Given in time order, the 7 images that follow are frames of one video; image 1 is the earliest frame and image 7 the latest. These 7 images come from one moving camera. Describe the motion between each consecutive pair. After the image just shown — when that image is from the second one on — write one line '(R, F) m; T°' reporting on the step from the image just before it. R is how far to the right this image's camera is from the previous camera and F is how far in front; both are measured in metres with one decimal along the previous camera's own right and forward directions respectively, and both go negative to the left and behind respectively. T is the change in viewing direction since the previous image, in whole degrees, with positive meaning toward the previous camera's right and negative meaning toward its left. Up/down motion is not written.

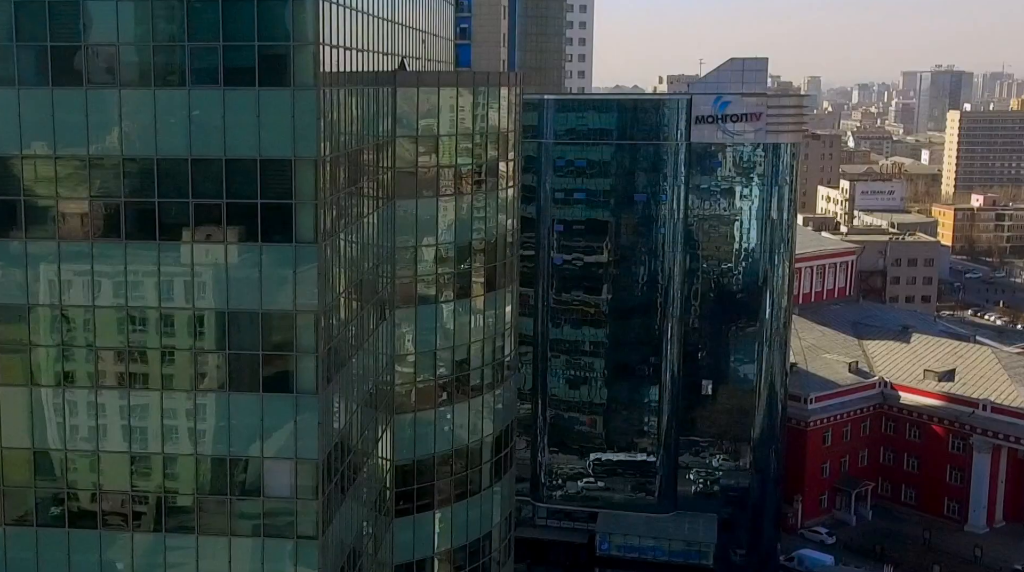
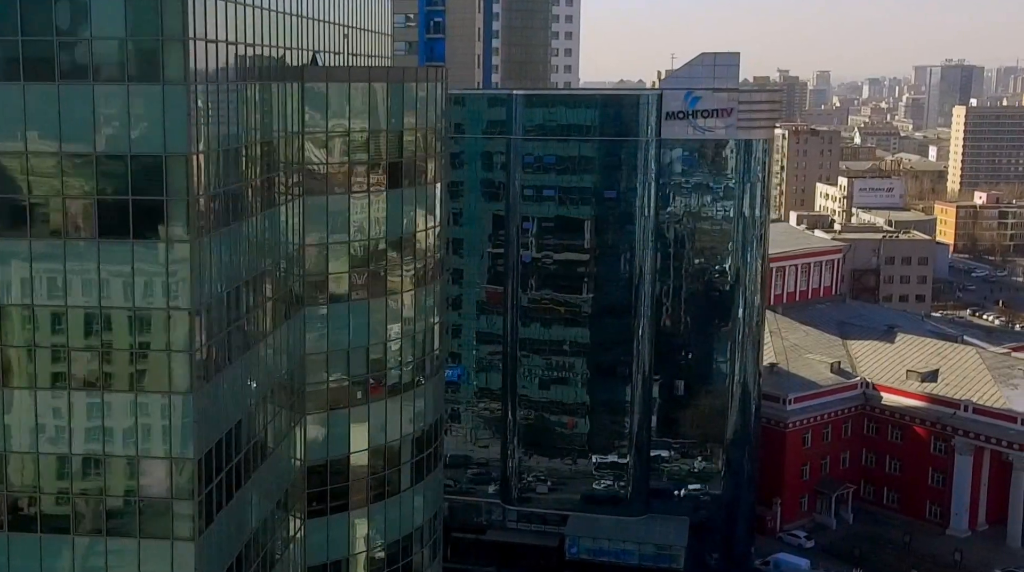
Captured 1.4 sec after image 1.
(+2.8, +0.6) m; -2°
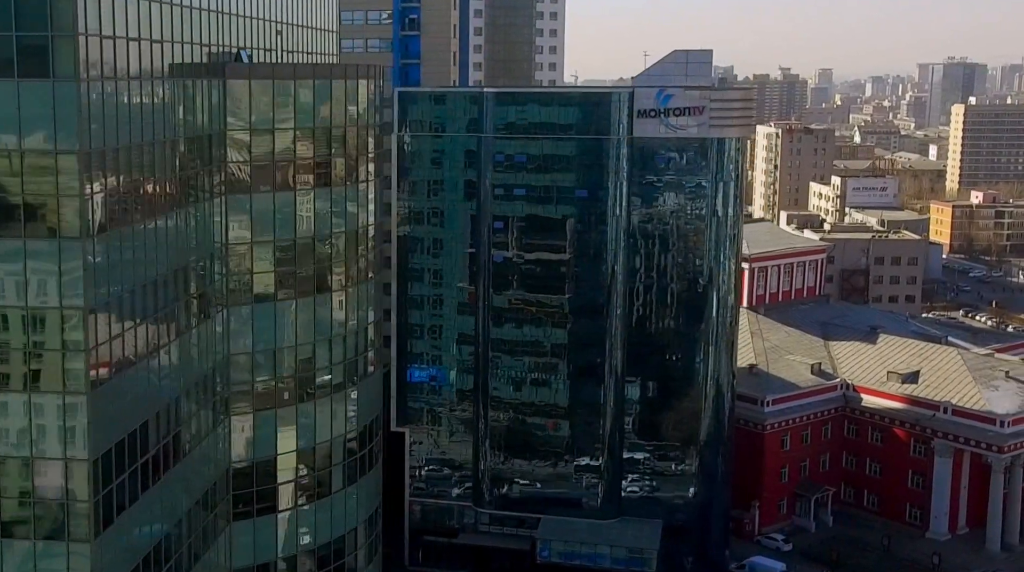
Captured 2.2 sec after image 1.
(+2.2, +0.4) m; -1°
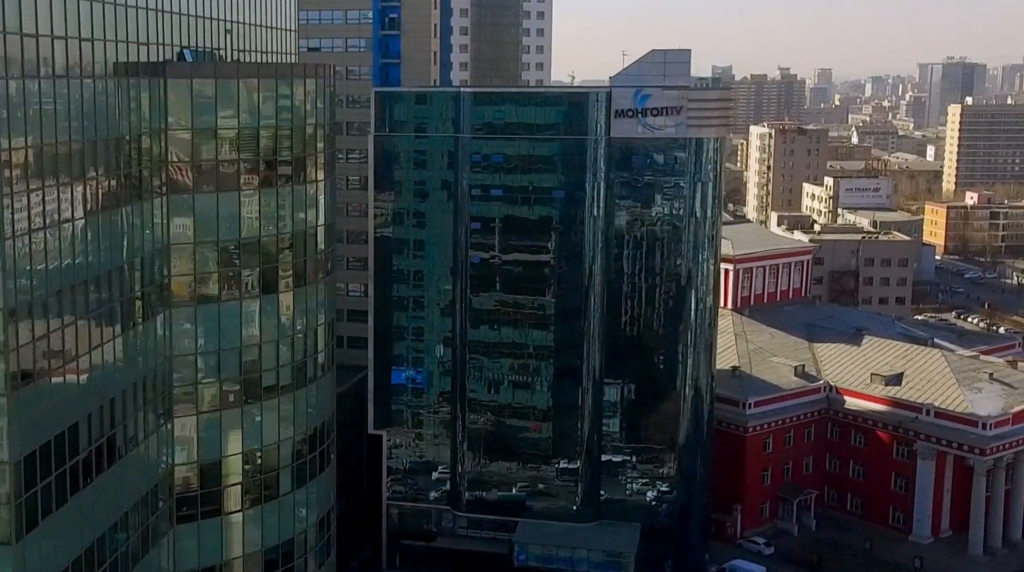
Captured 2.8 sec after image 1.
(+1.5, +0.3) m; -1°
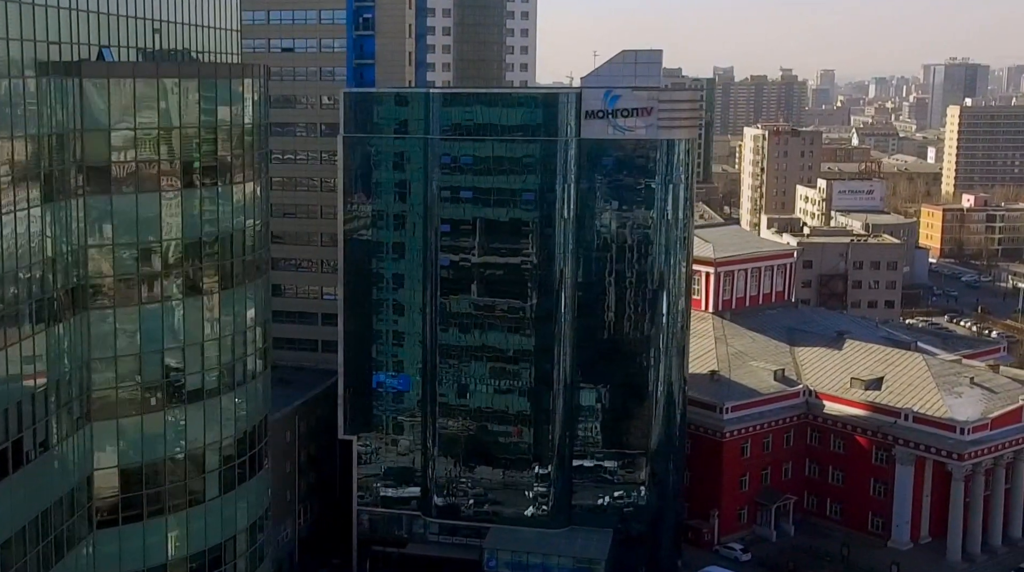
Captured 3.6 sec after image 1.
(+2.2, +0.5) m; -1°
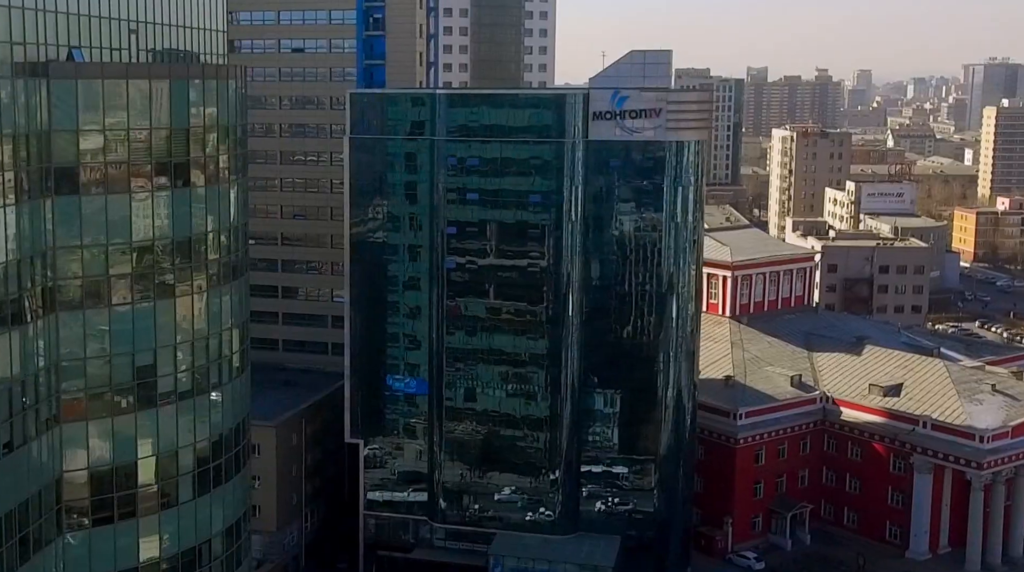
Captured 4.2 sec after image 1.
(+1.8, +0.5) m; -2°
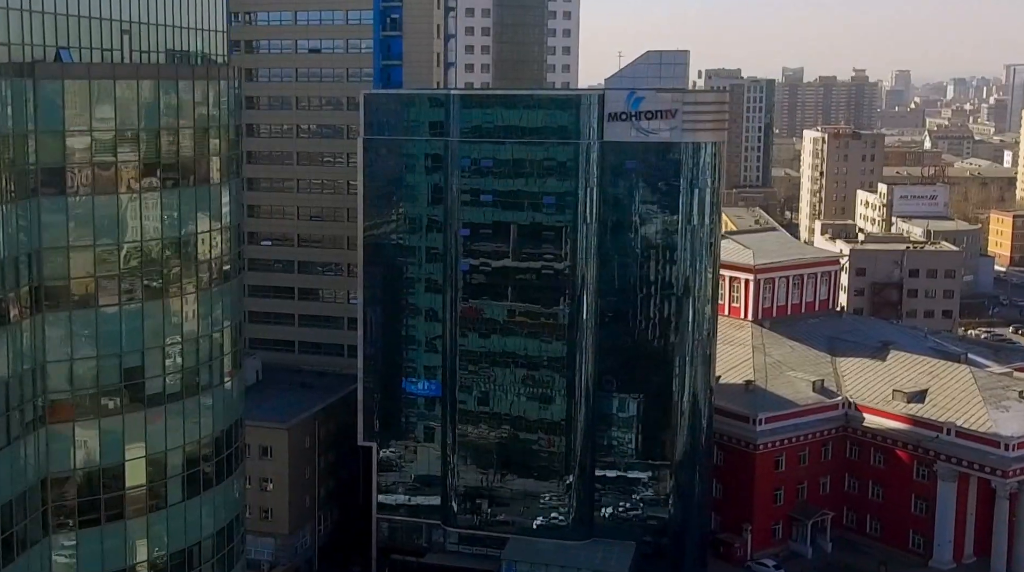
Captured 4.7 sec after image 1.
(+1.3, +0.4) m; -2°
